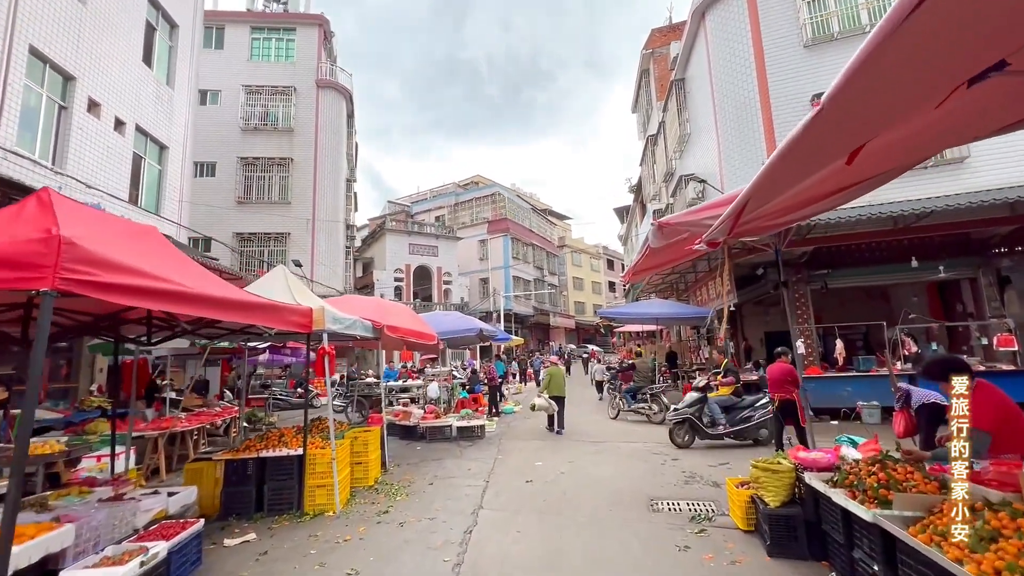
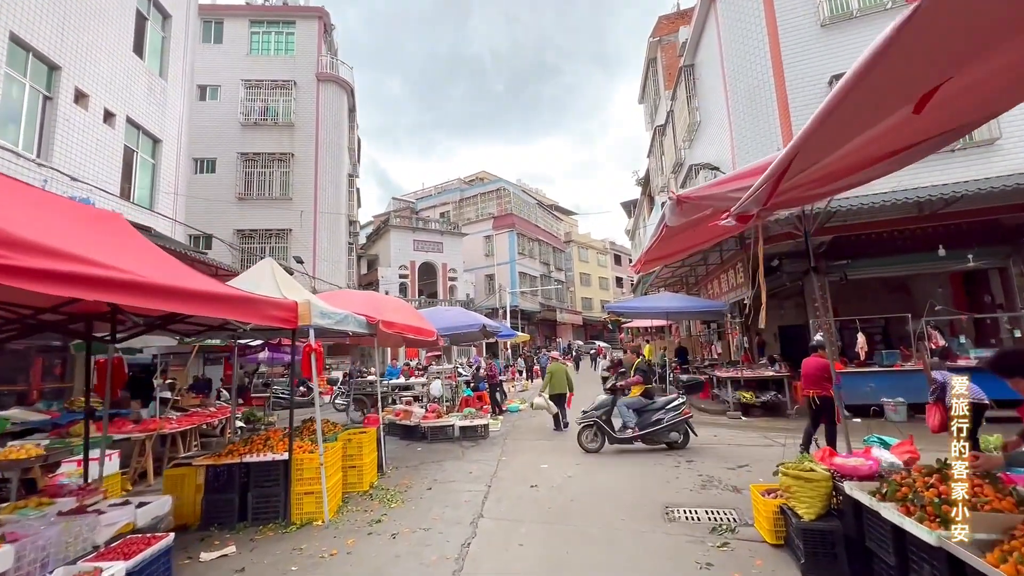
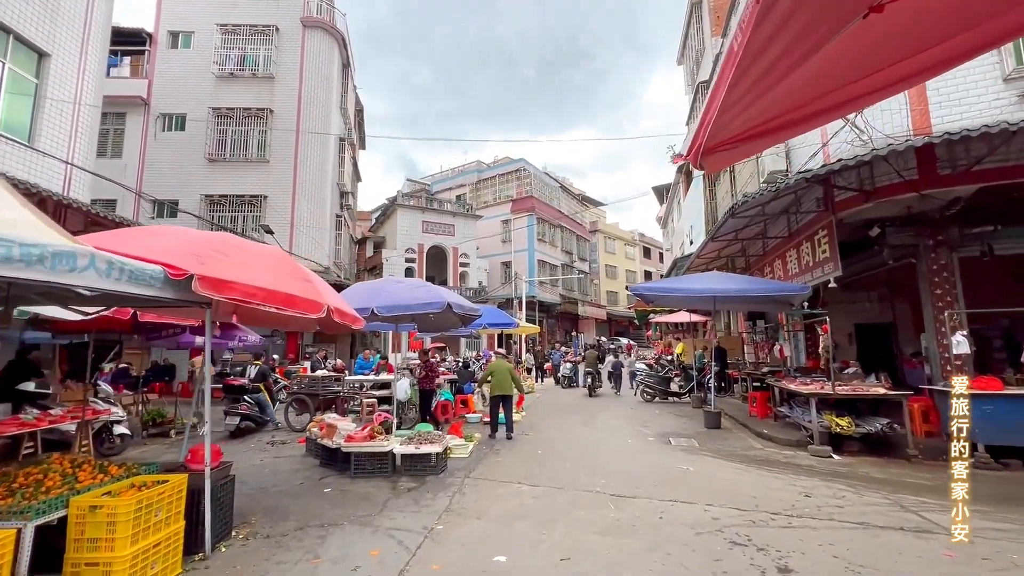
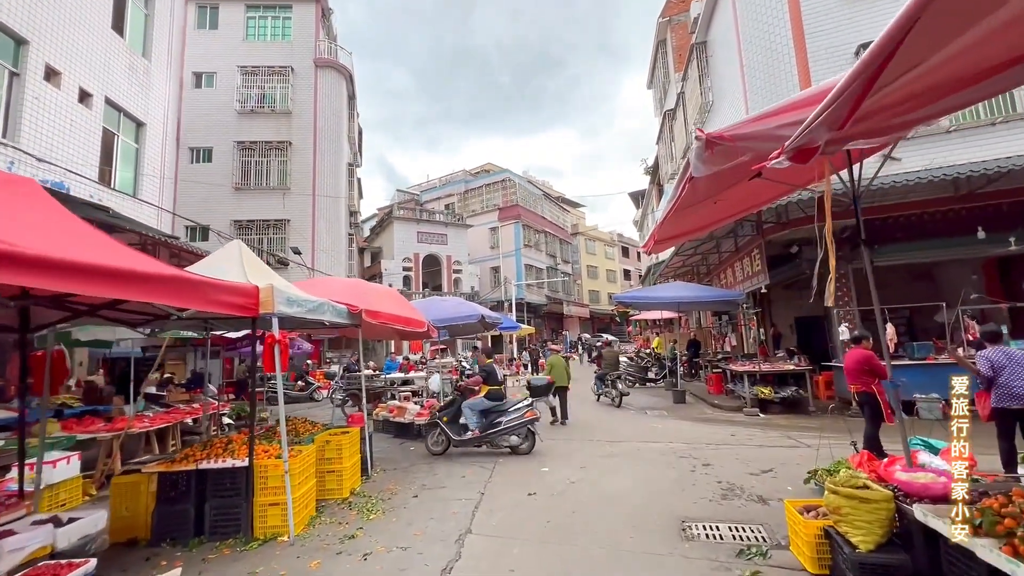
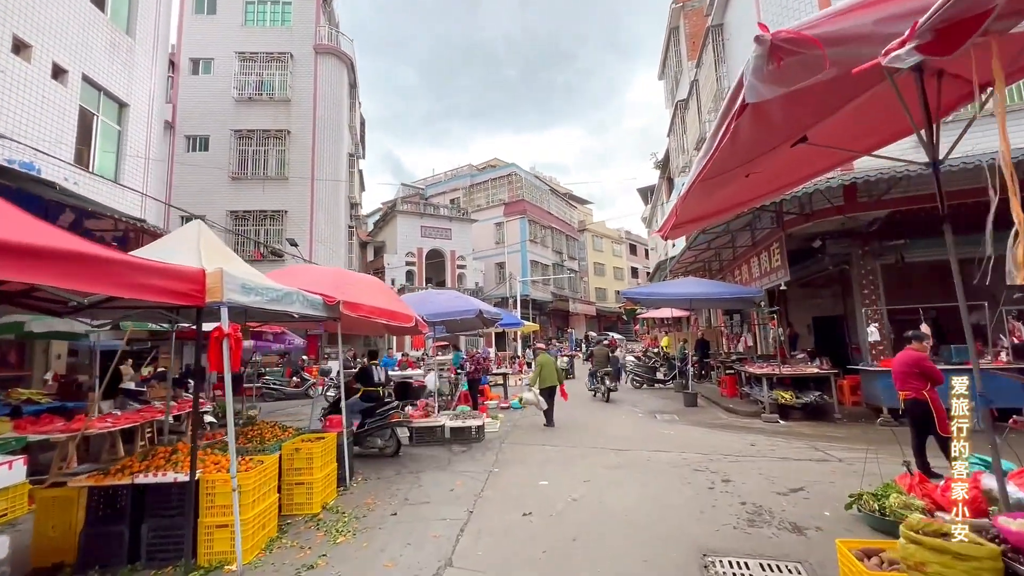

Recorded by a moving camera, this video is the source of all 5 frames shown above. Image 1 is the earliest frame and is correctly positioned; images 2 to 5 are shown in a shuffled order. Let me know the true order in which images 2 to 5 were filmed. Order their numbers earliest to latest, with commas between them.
2, 4, 5, 3
